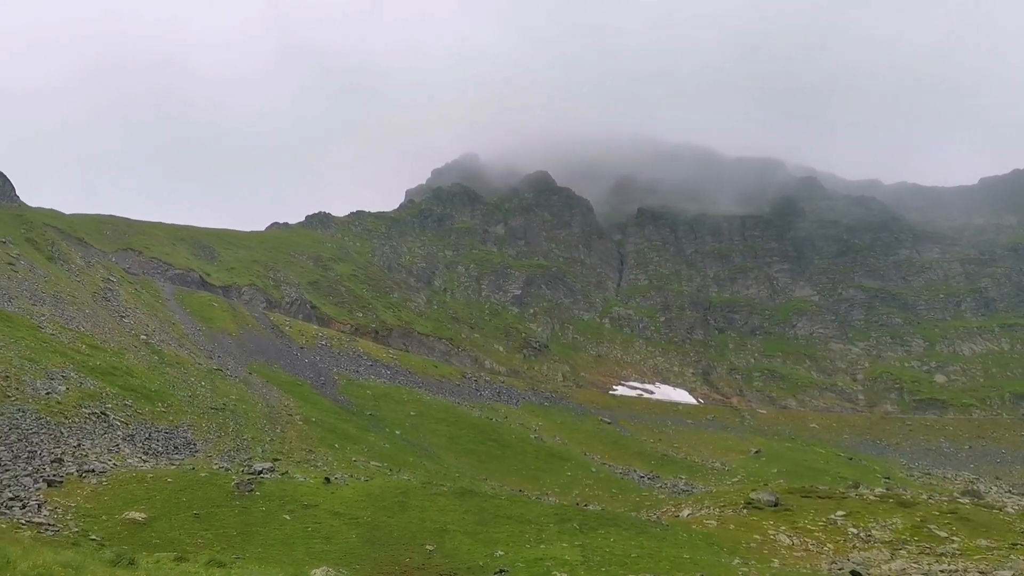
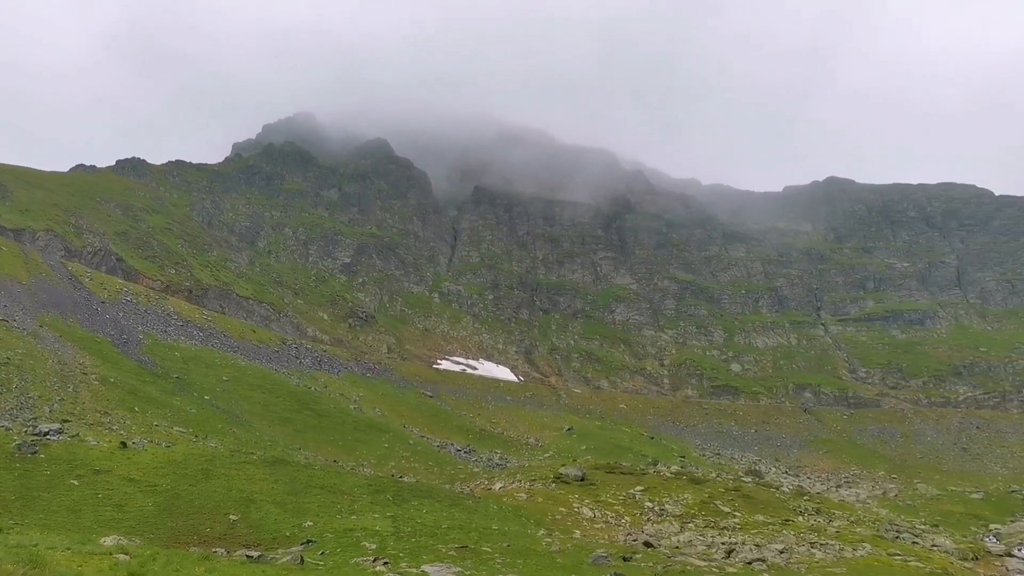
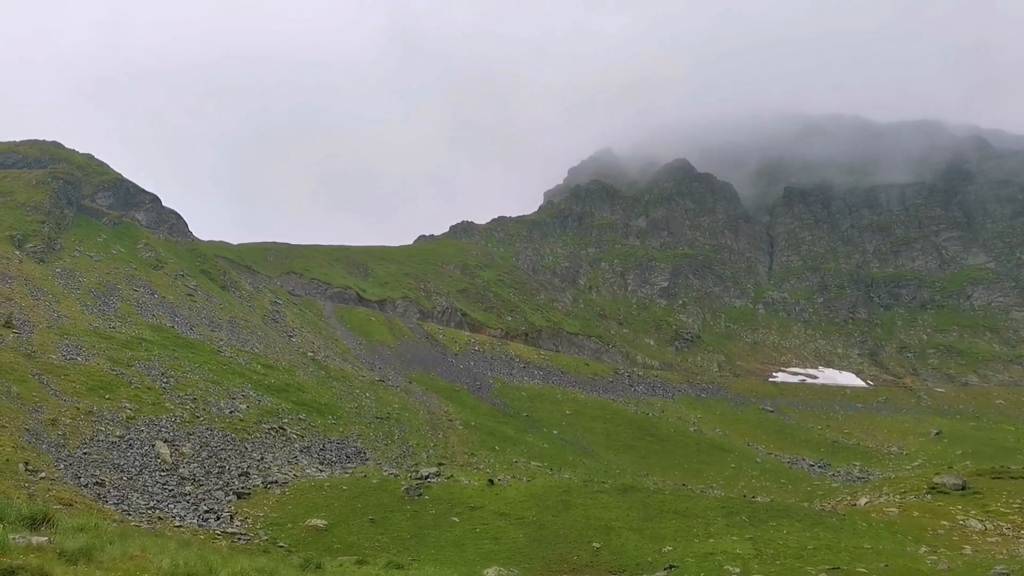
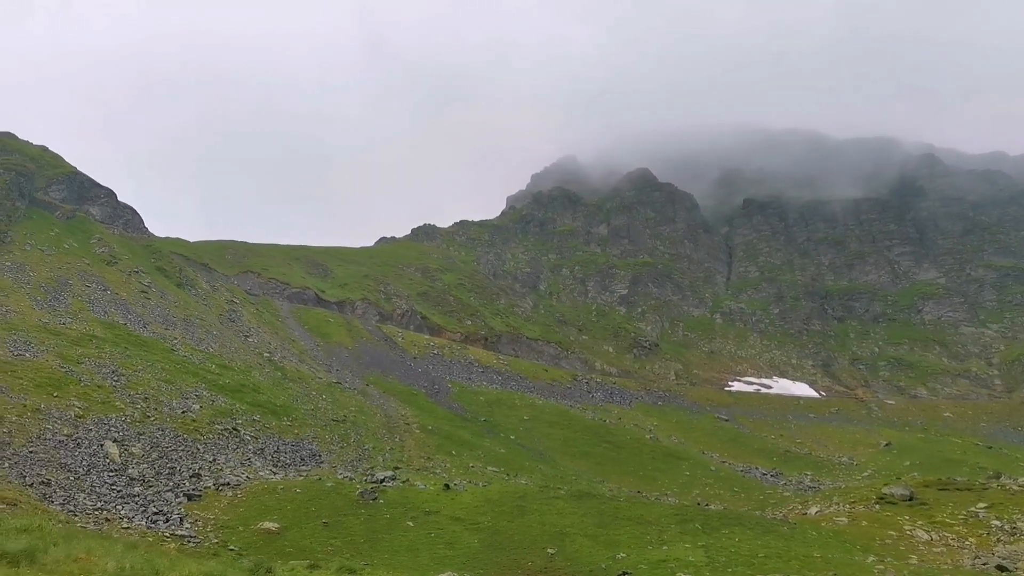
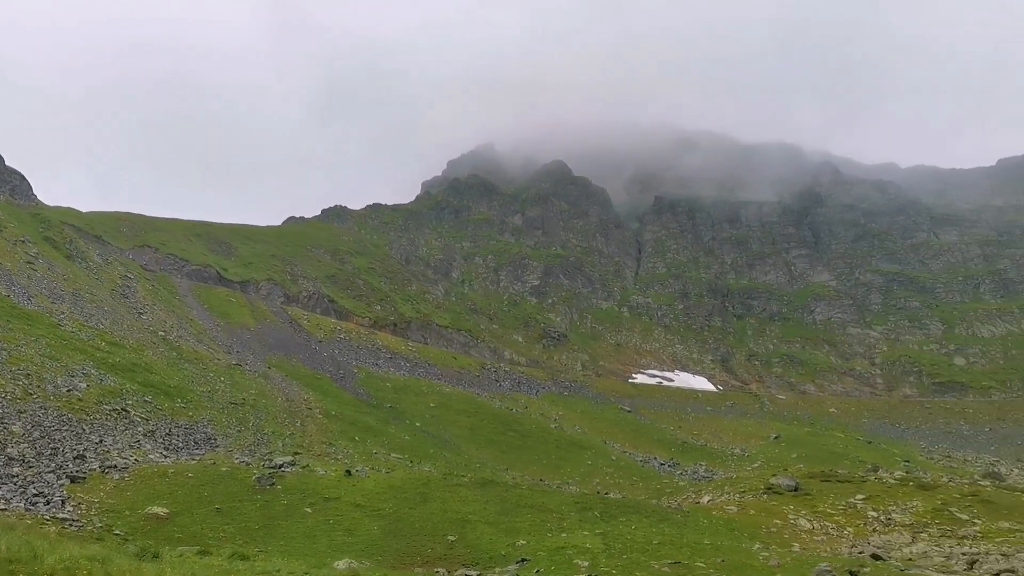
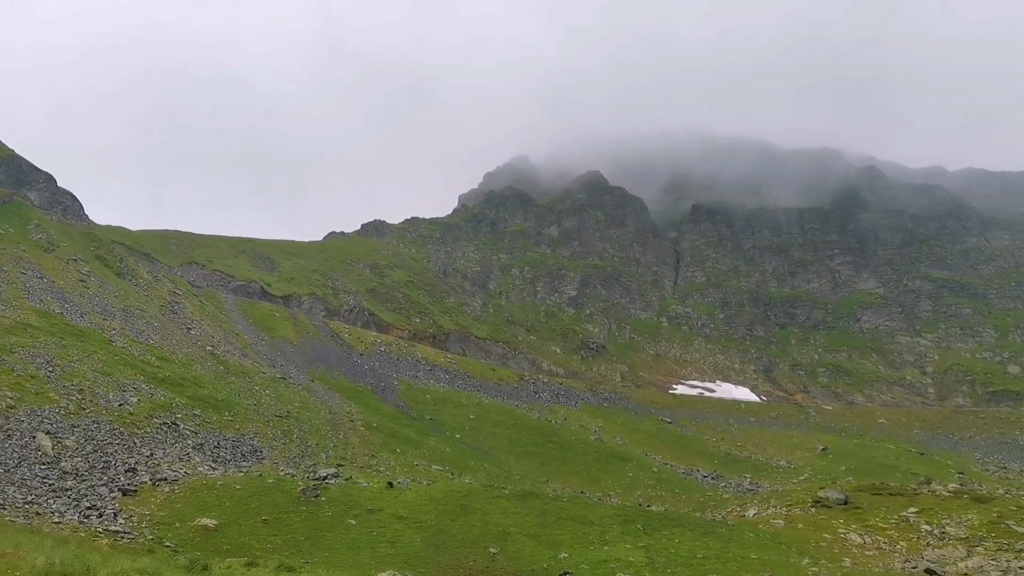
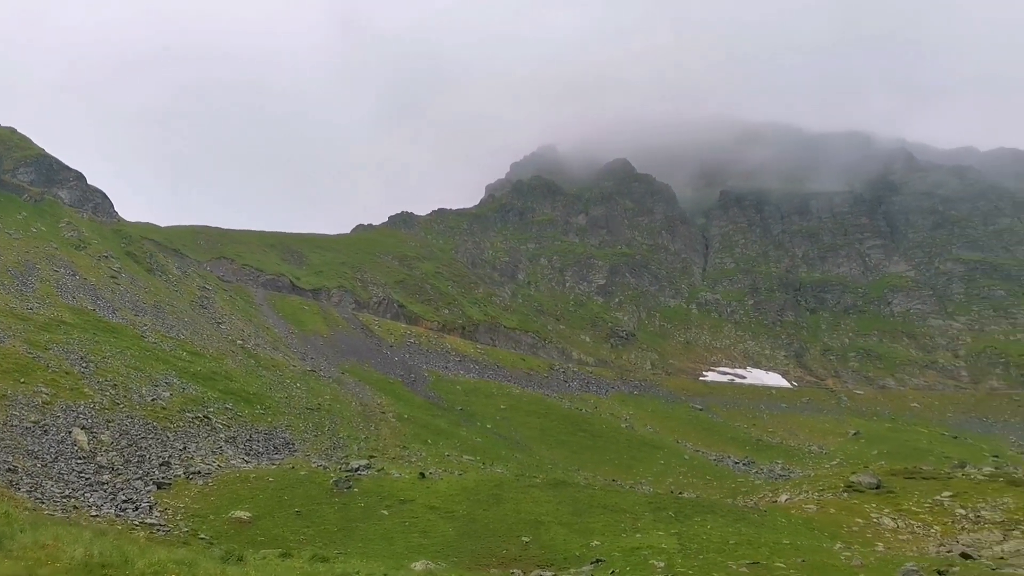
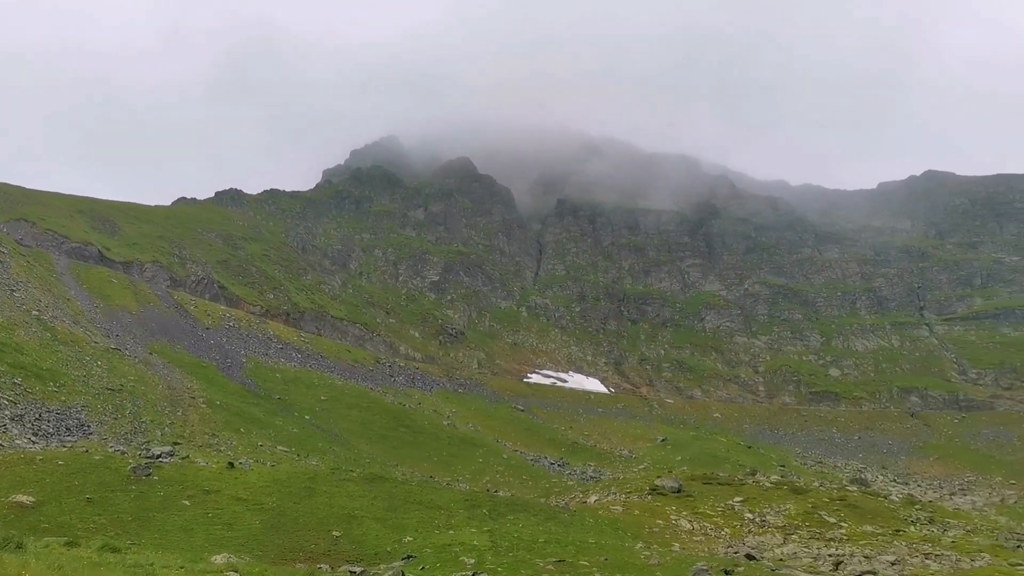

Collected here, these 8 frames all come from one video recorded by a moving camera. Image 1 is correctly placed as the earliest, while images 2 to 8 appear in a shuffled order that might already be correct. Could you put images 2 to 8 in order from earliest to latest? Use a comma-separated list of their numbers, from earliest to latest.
6, 4, 3, 7, 5, 8, 2
